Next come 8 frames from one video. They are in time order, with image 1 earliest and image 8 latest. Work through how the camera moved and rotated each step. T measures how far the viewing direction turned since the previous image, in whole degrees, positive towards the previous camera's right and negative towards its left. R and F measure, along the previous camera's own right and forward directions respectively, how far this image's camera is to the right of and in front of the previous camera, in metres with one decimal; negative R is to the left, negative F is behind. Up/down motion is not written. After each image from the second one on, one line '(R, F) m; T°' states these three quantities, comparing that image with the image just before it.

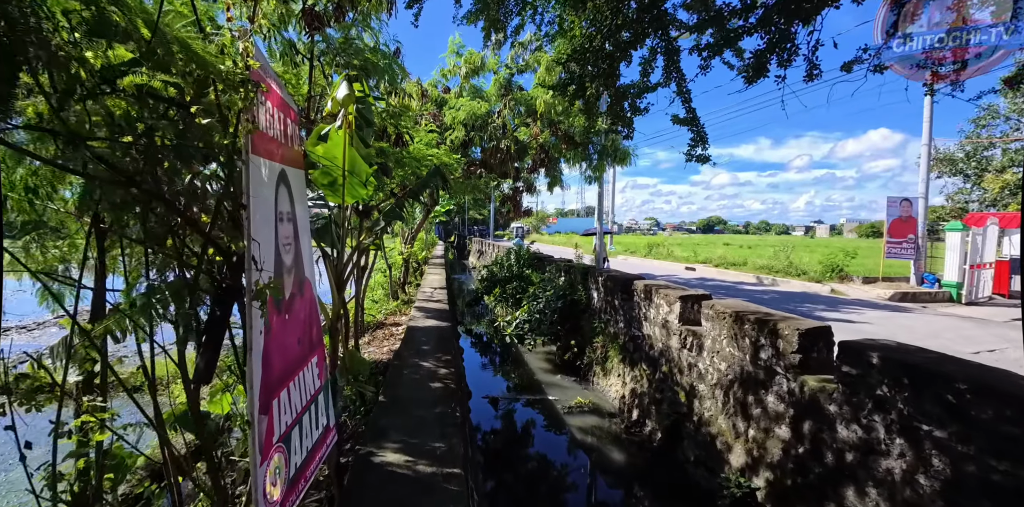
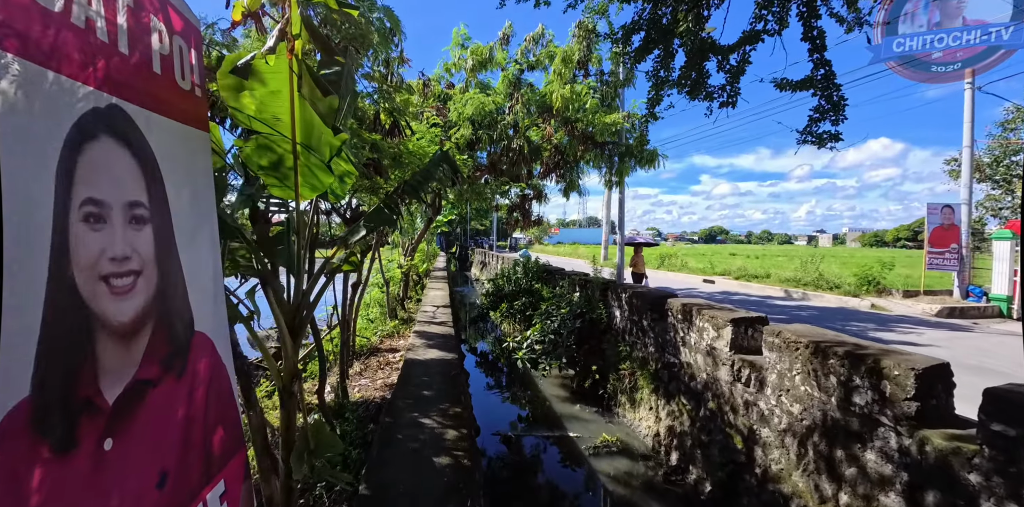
(-0.2, +0.8) m; 0°
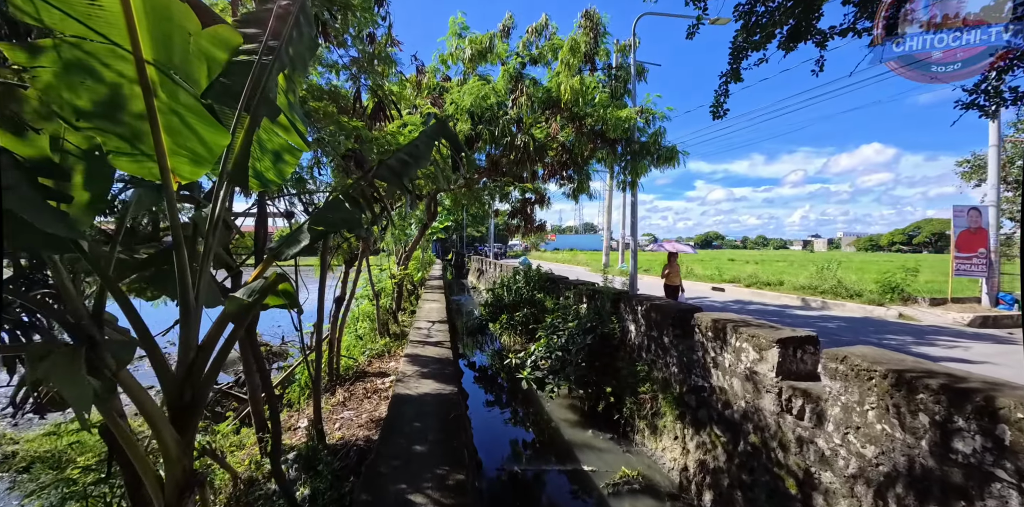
(-0.1, +0.6) m; +1°
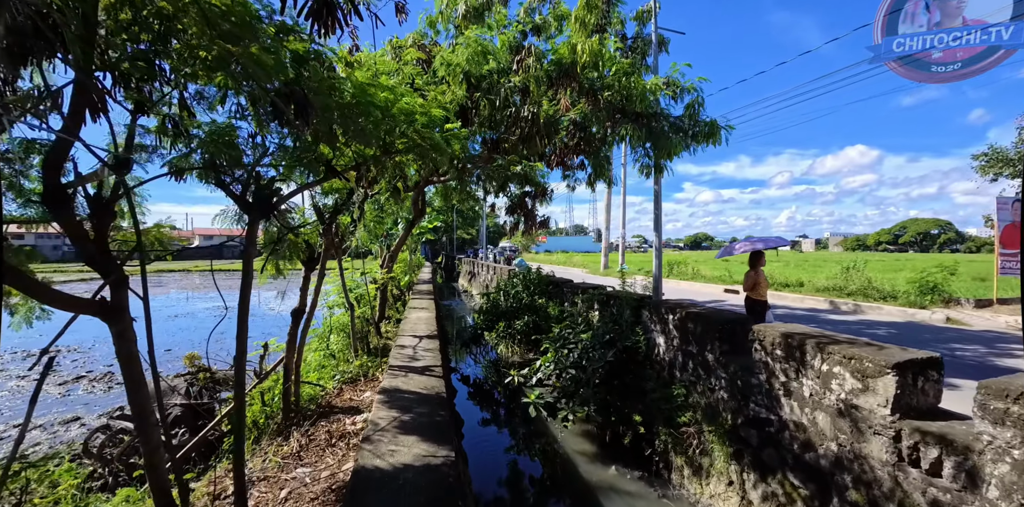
(-0.2, +1.0) m; +1°
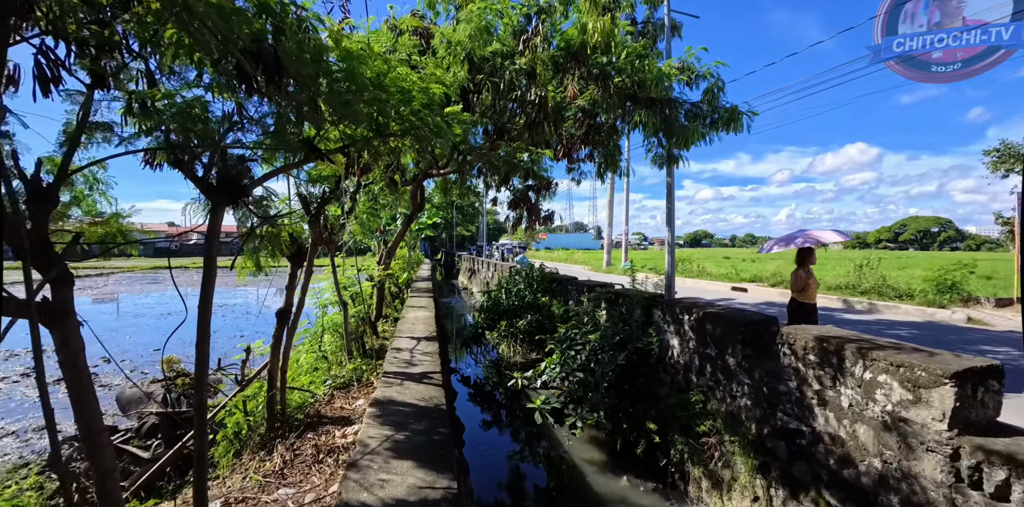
(-0.1, +0.3) m; 0°
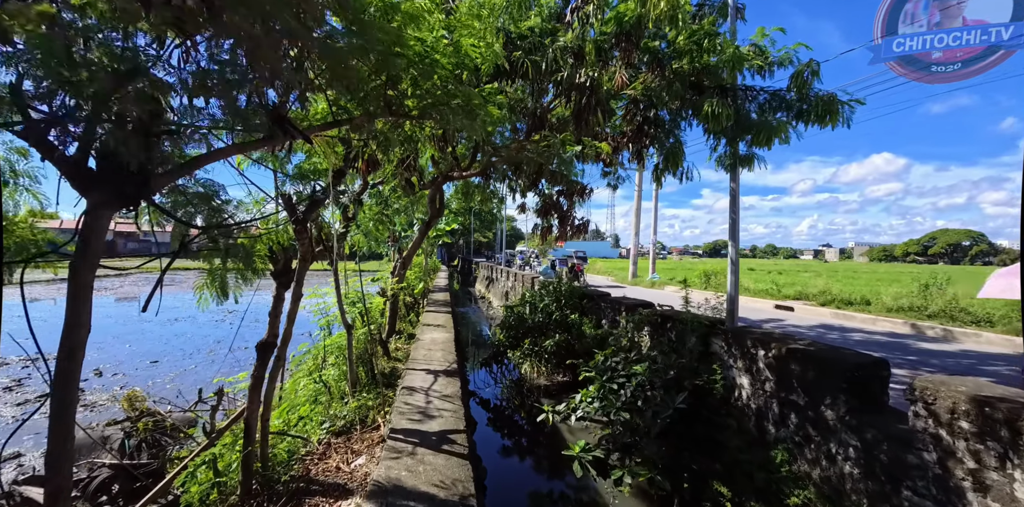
(-0.2, +0.7) m; -2°
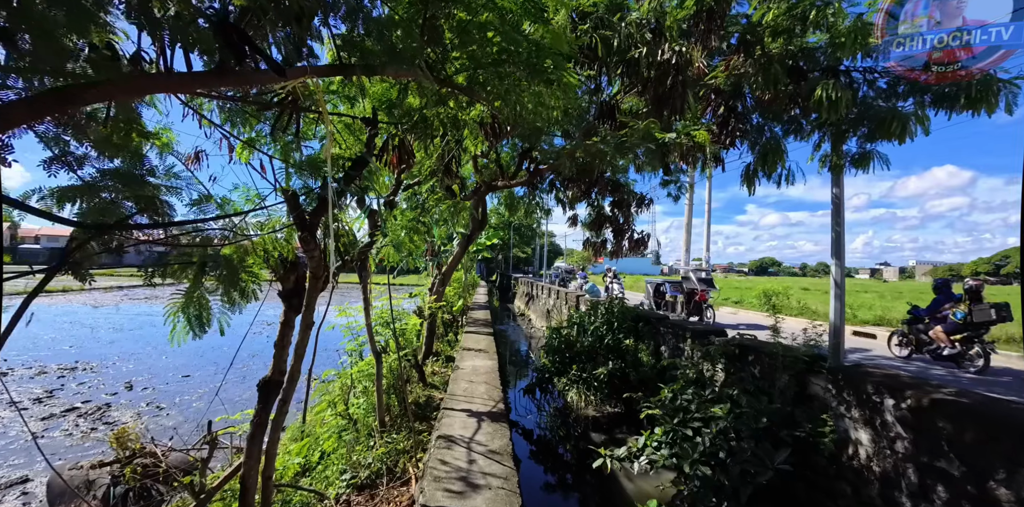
(-0.2, +0.6) m; -5°
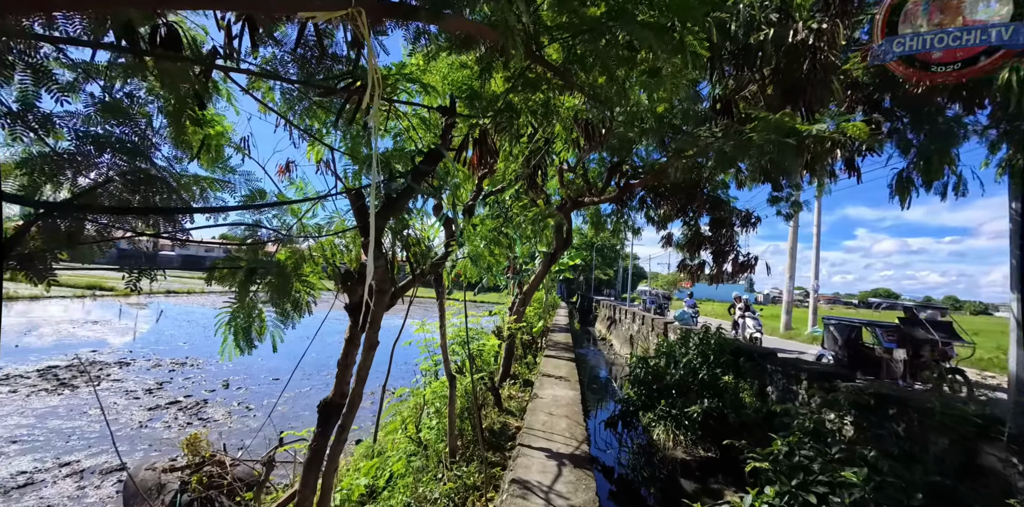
(-0.1, +0.3) m; -10°
